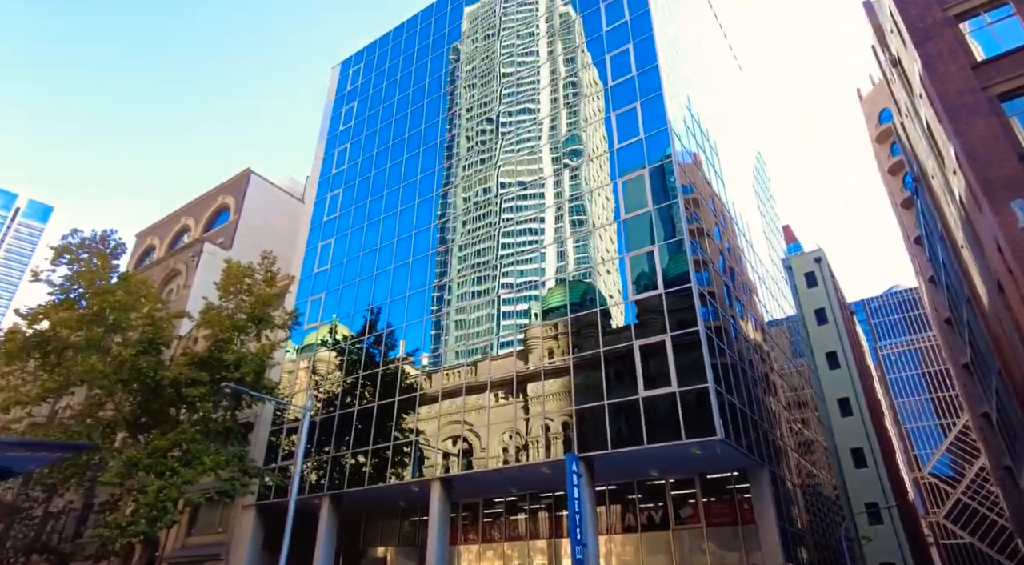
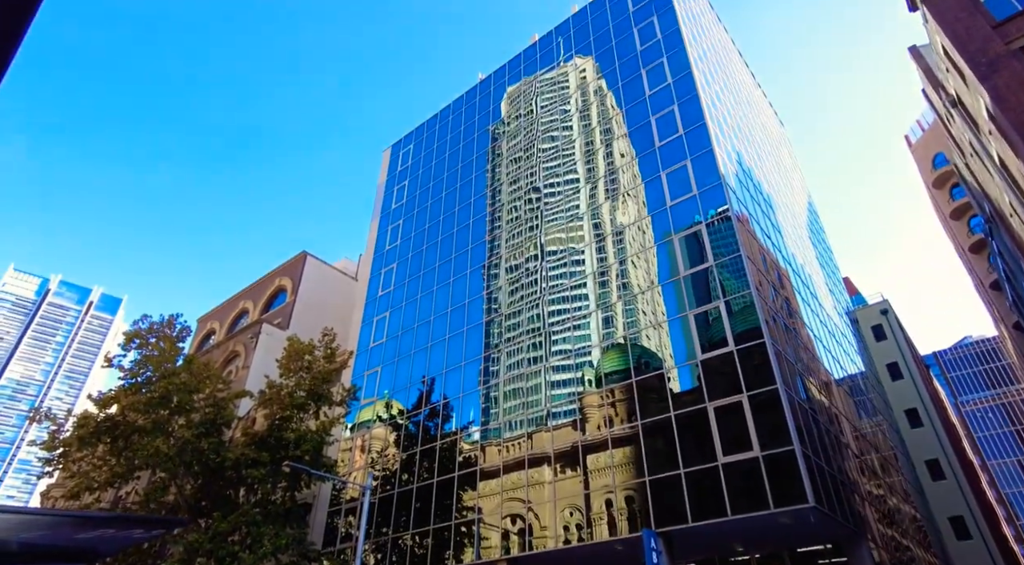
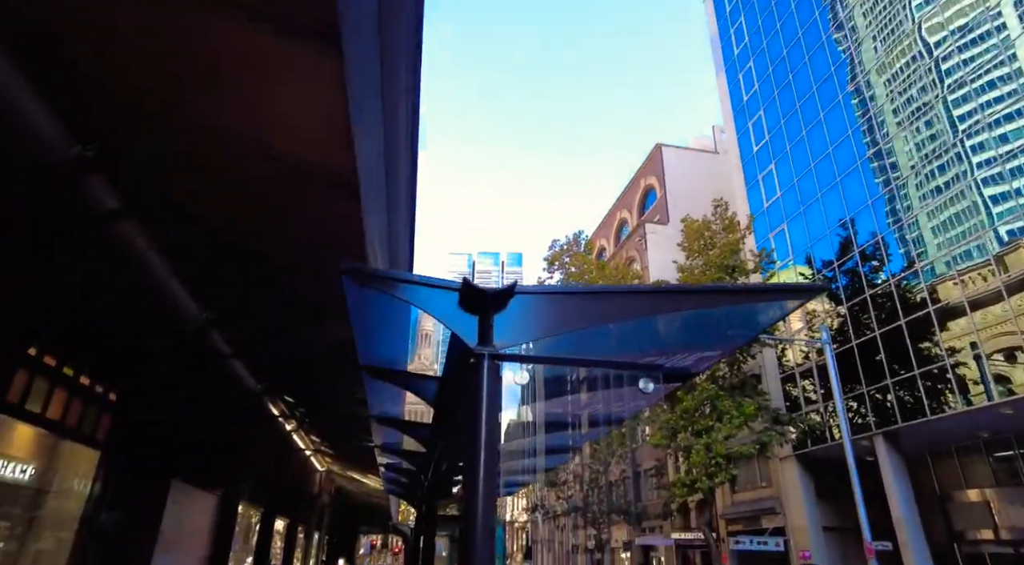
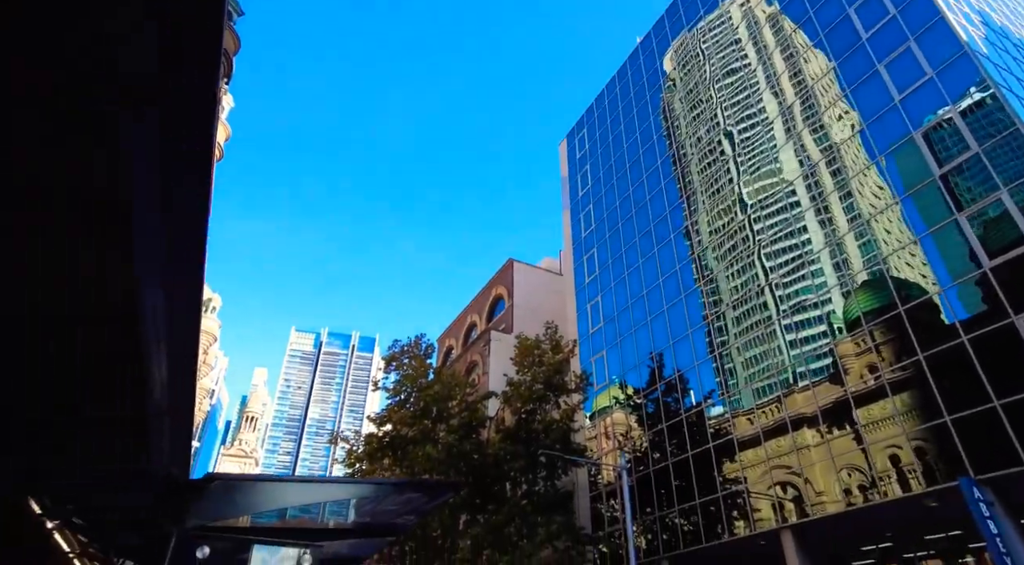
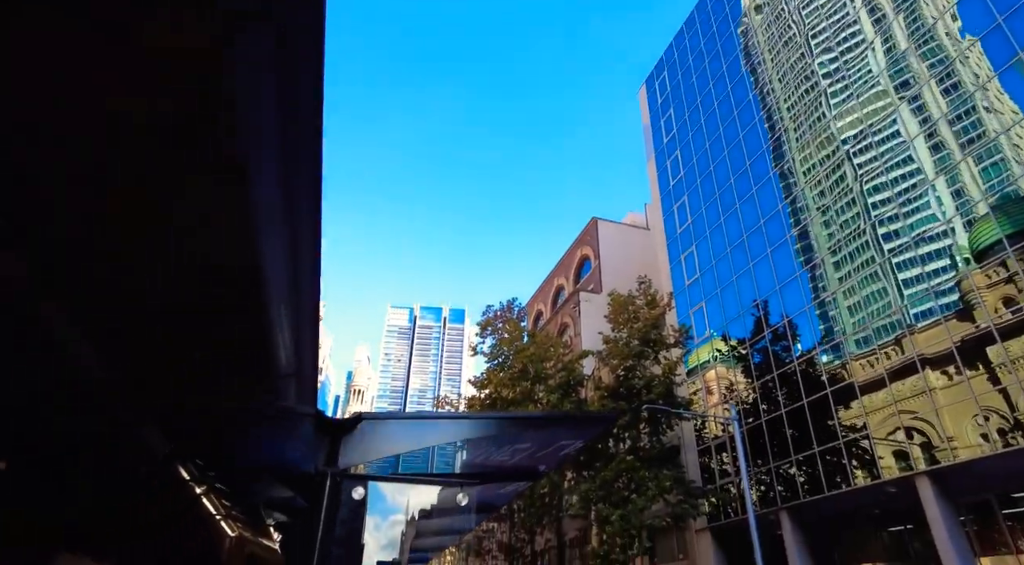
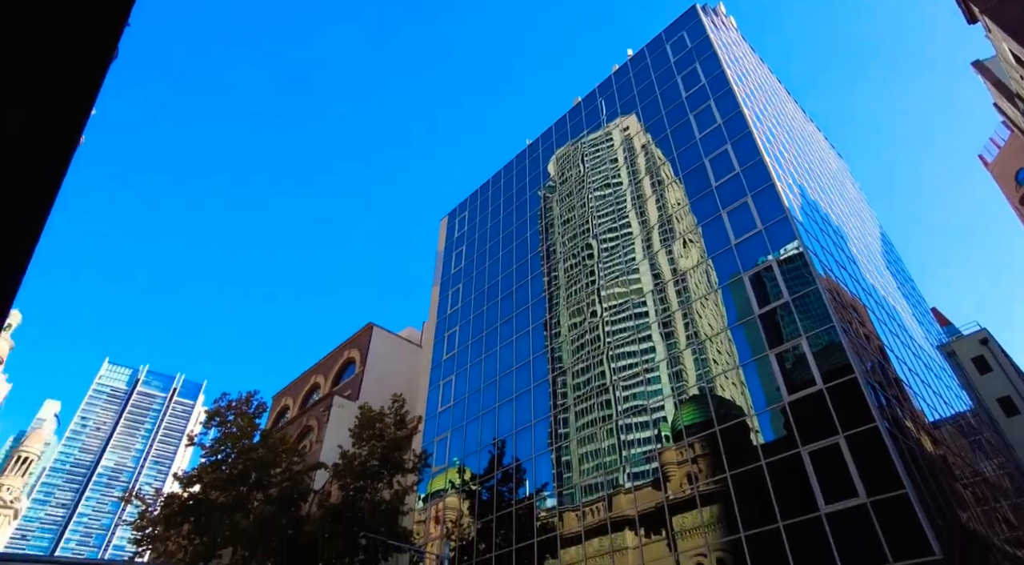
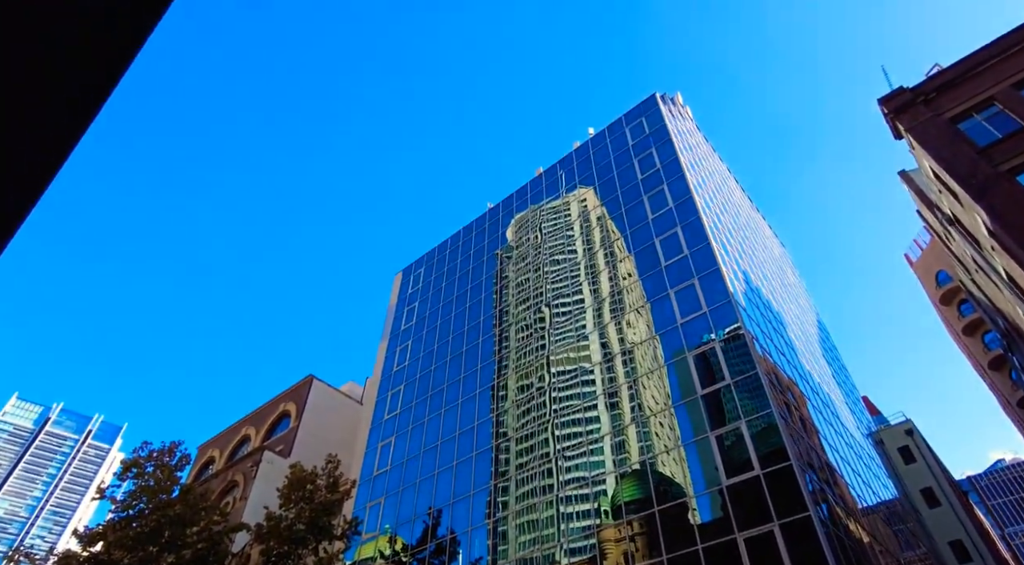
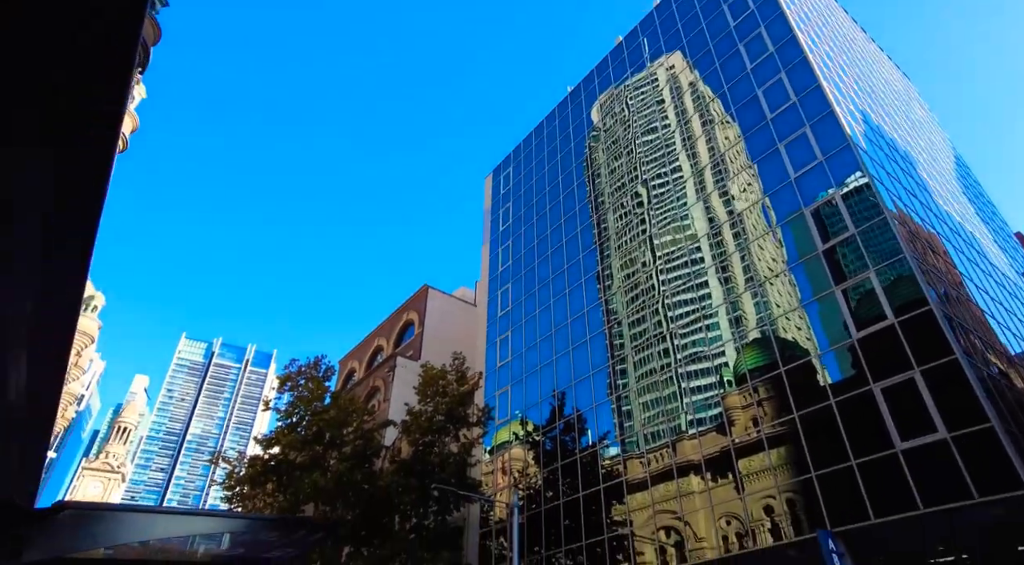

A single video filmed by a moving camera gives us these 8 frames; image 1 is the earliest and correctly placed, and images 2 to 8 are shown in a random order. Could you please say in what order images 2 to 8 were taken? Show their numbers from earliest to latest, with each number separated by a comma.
2, 7, 6, 8, 4, 5, 3
